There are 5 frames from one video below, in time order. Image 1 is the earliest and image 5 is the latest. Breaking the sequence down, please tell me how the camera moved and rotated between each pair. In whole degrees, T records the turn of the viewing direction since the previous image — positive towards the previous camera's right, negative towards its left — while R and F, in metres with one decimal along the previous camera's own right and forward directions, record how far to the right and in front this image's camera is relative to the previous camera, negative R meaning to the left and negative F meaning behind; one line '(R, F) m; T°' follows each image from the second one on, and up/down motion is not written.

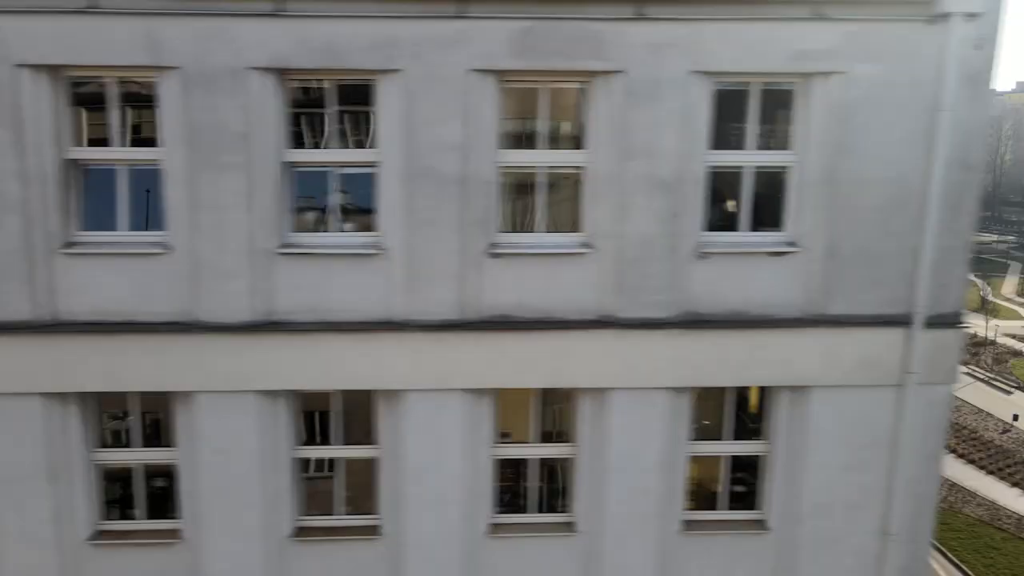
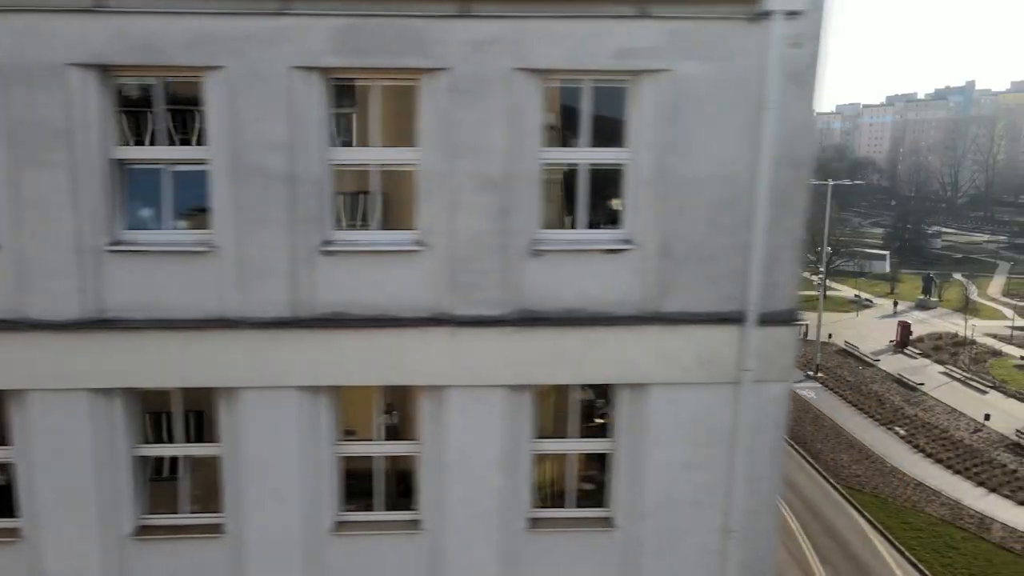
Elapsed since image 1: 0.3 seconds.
(+1.0, 0.0) m; 0°
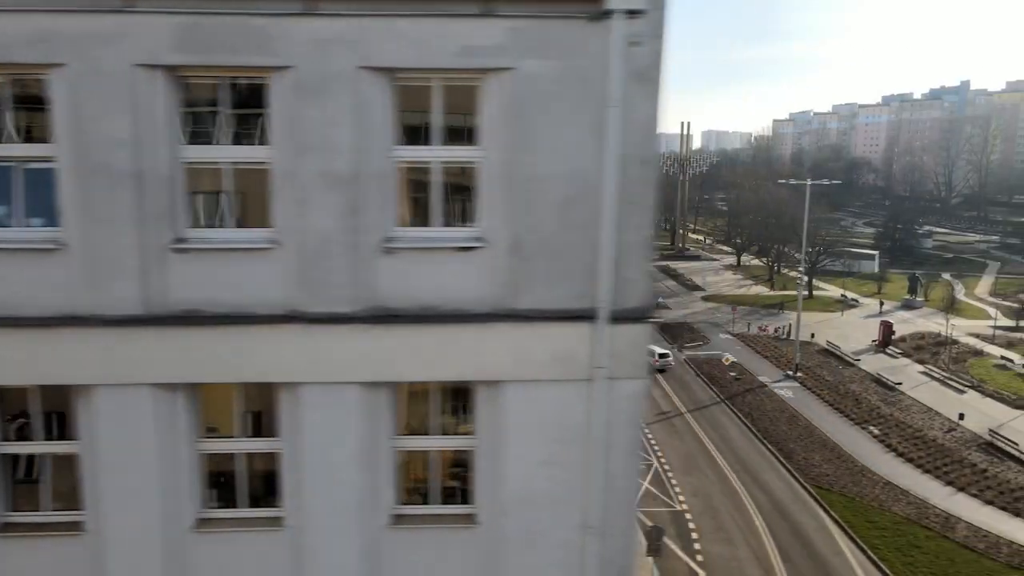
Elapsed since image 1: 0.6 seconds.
(+0.9, 0.0) m; 0°
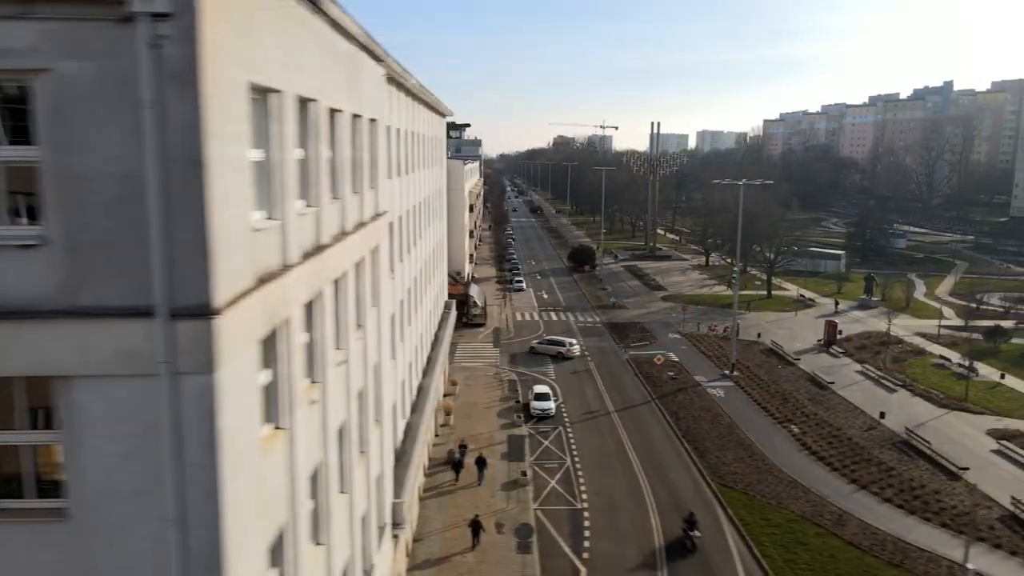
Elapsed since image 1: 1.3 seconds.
(+2.8, -0.1) m; 0°
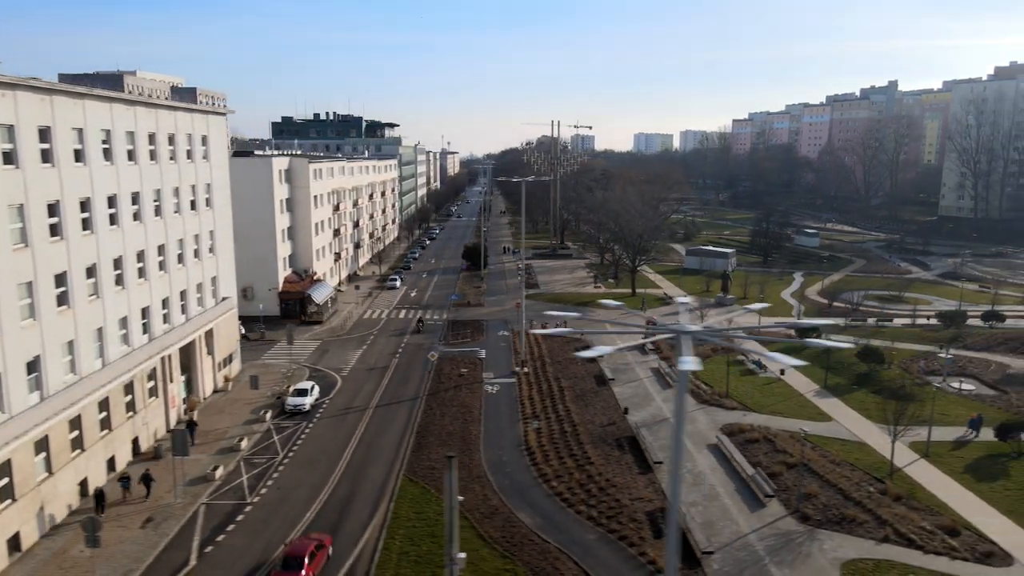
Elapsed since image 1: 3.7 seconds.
(+9.4, -0.1) m; +1°
